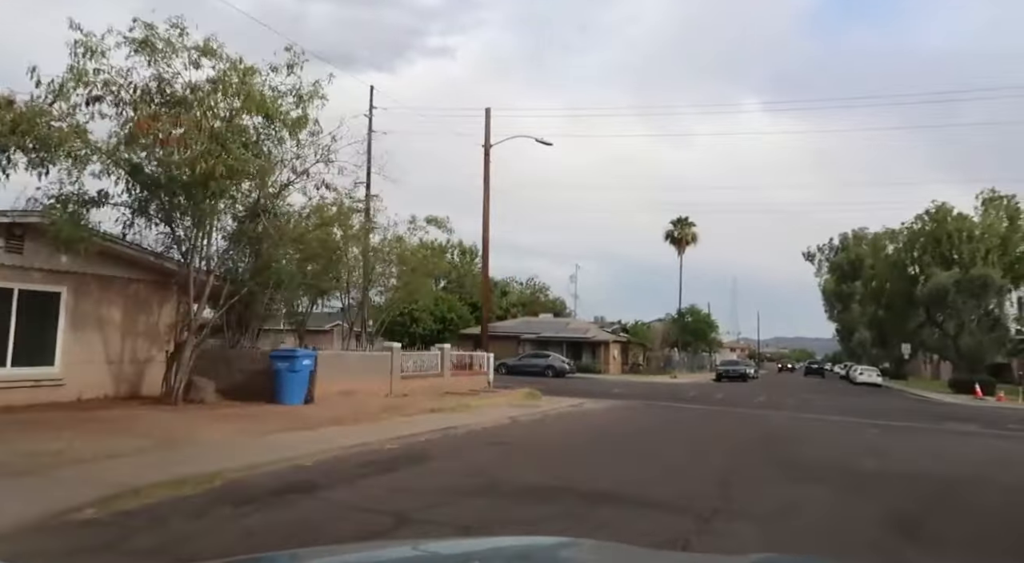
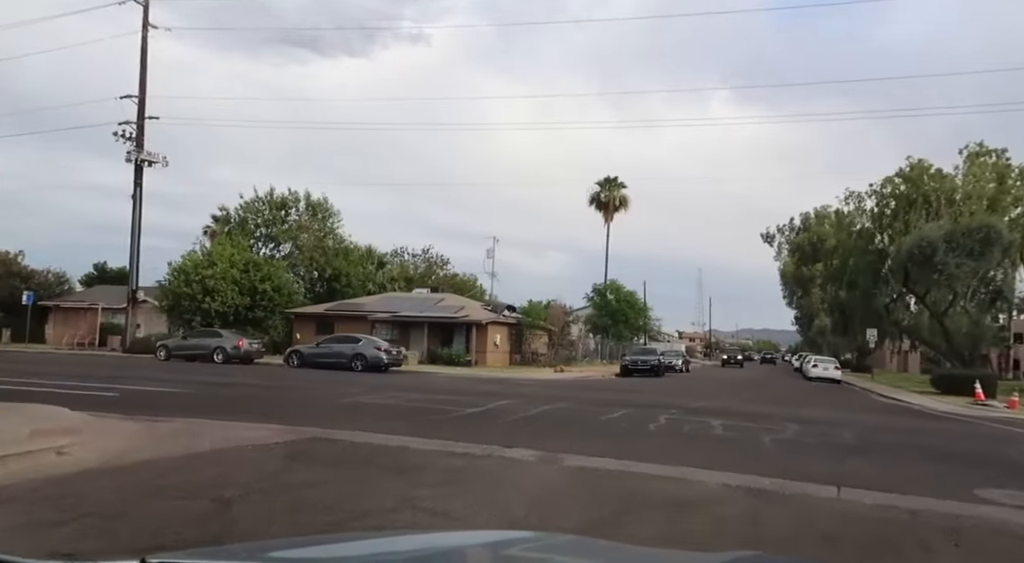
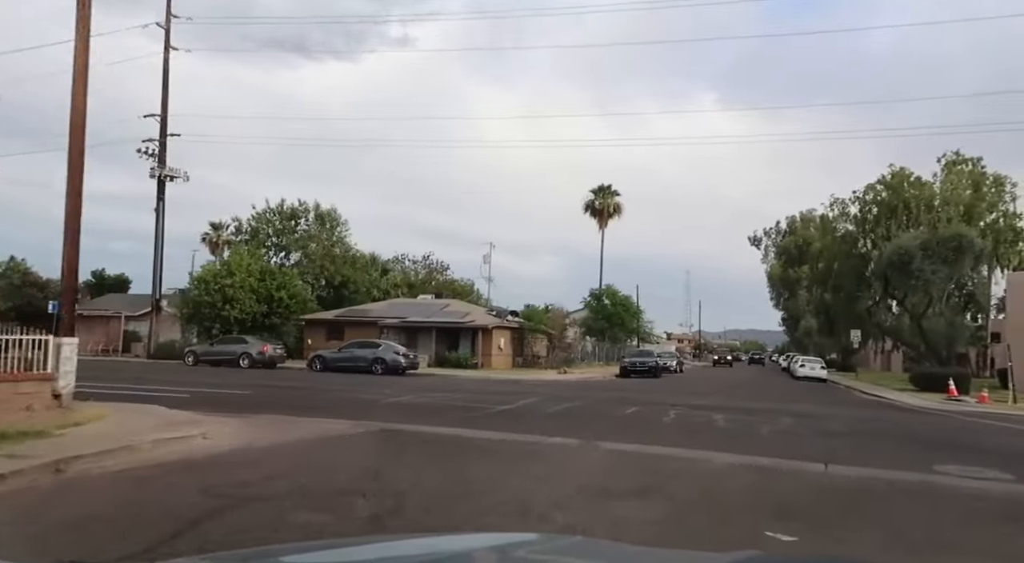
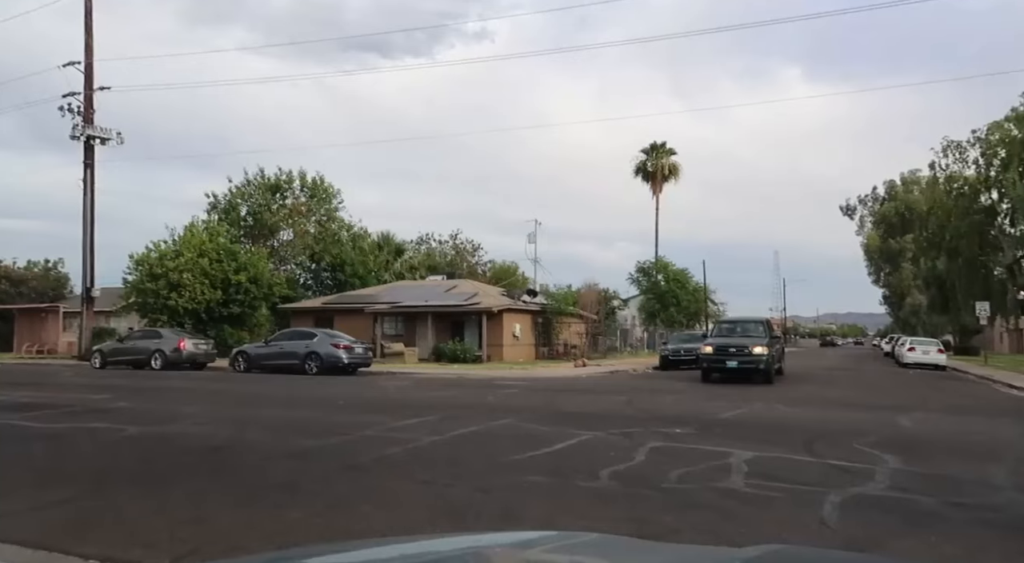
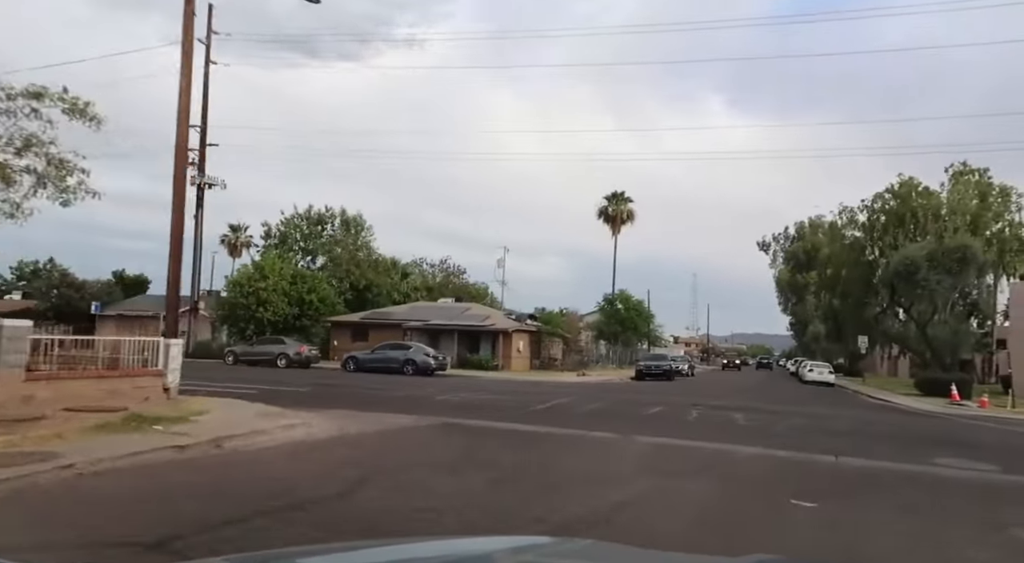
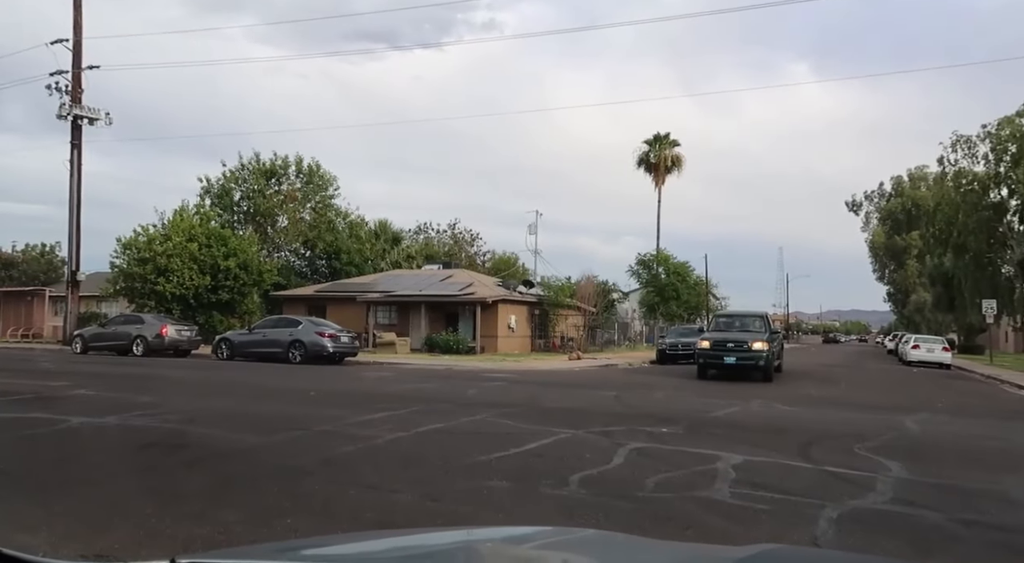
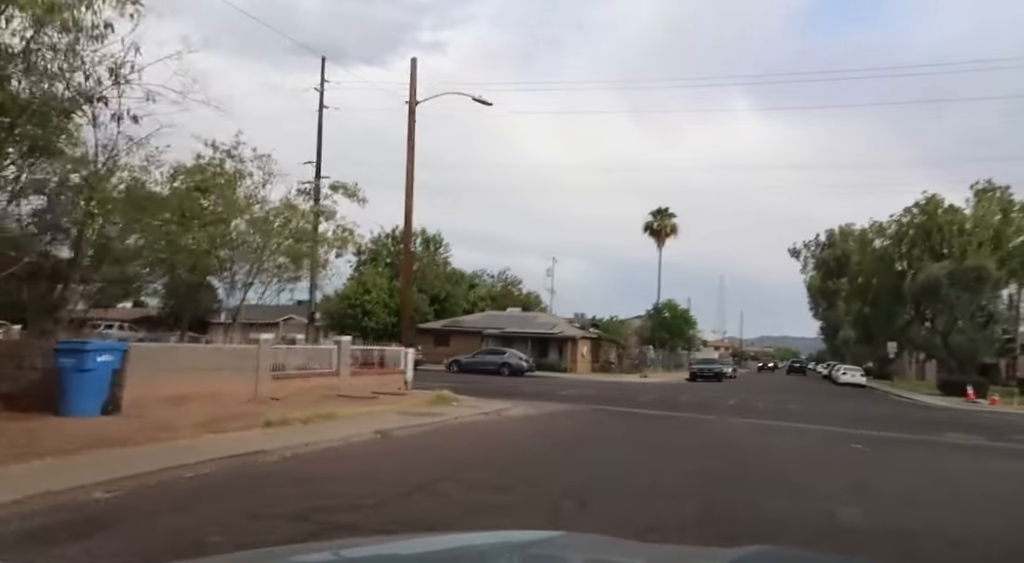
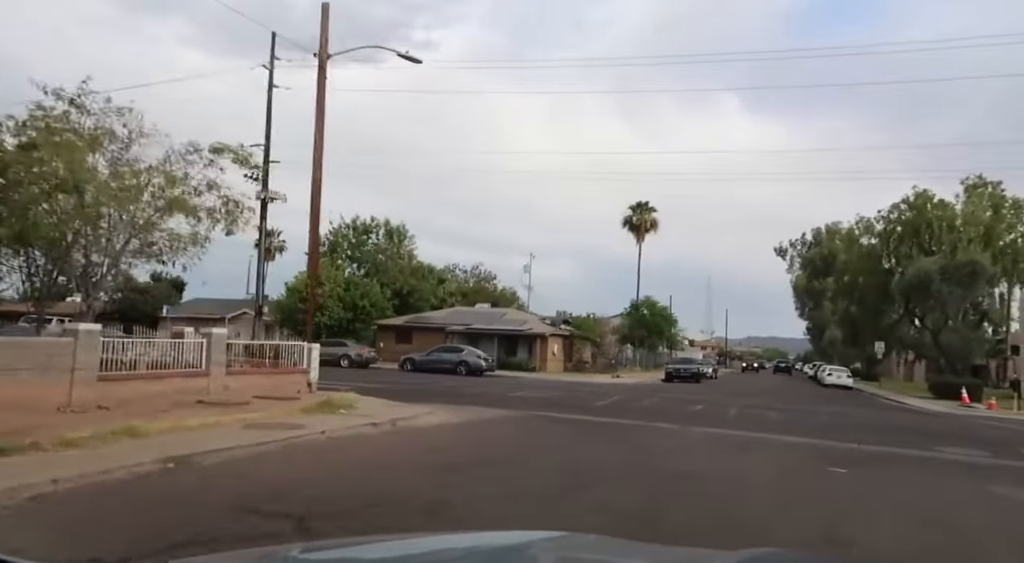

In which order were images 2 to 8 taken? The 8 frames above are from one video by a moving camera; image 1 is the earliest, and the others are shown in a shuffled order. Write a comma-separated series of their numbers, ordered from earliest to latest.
7, 8, 5, 3, 2, 4, 6
